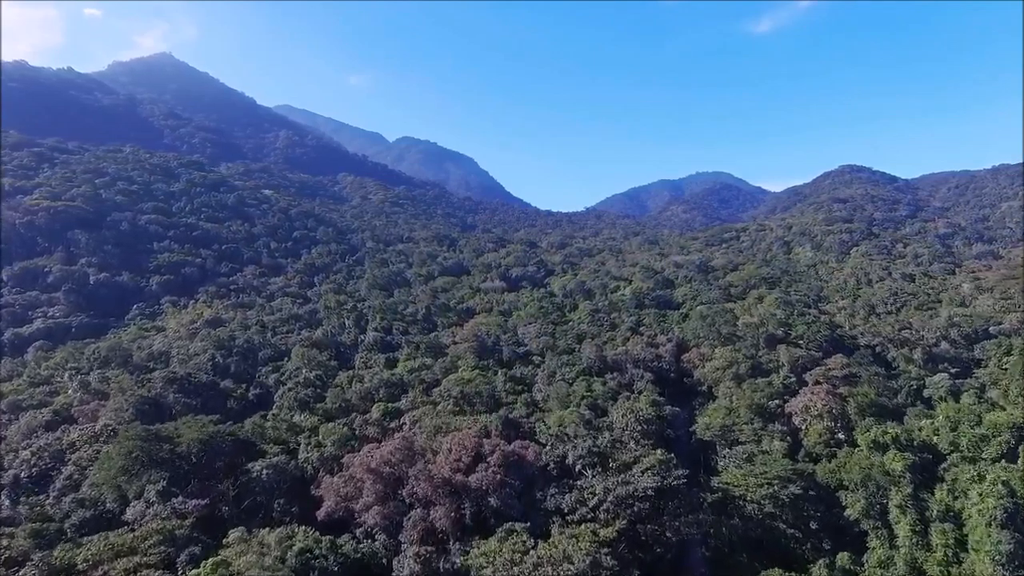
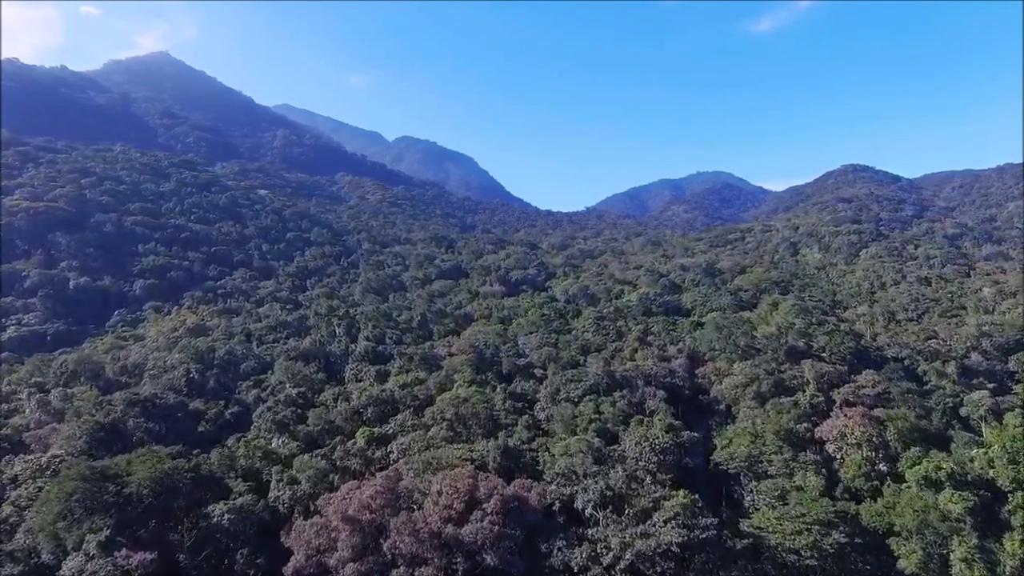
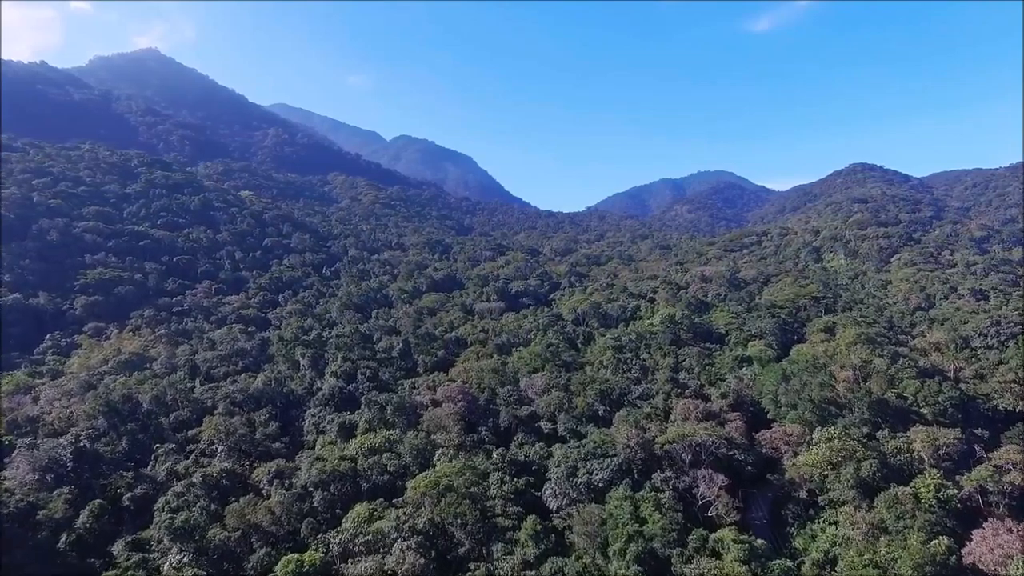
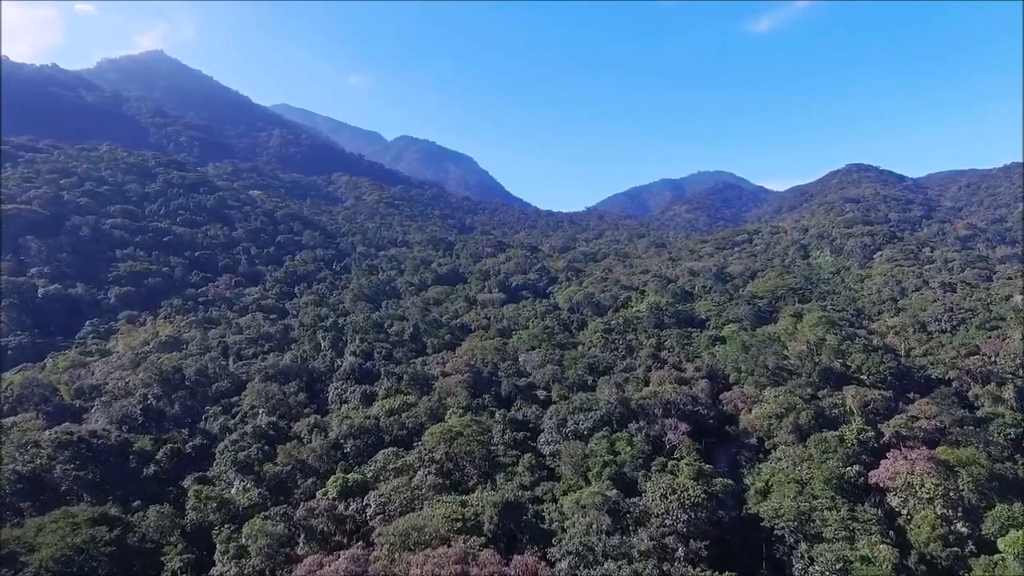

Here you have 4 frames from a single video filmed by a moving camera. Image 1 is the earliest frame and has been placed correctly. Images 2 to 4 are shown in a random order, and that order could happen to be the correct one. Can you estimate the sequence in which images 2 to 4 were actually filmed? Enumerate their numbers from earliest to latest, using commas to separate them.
2, 4, 3
